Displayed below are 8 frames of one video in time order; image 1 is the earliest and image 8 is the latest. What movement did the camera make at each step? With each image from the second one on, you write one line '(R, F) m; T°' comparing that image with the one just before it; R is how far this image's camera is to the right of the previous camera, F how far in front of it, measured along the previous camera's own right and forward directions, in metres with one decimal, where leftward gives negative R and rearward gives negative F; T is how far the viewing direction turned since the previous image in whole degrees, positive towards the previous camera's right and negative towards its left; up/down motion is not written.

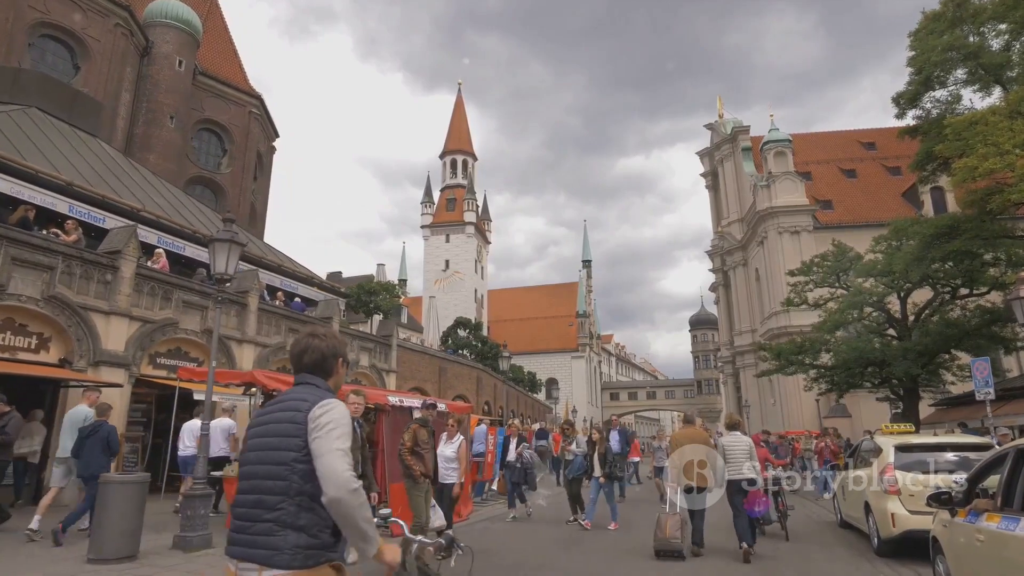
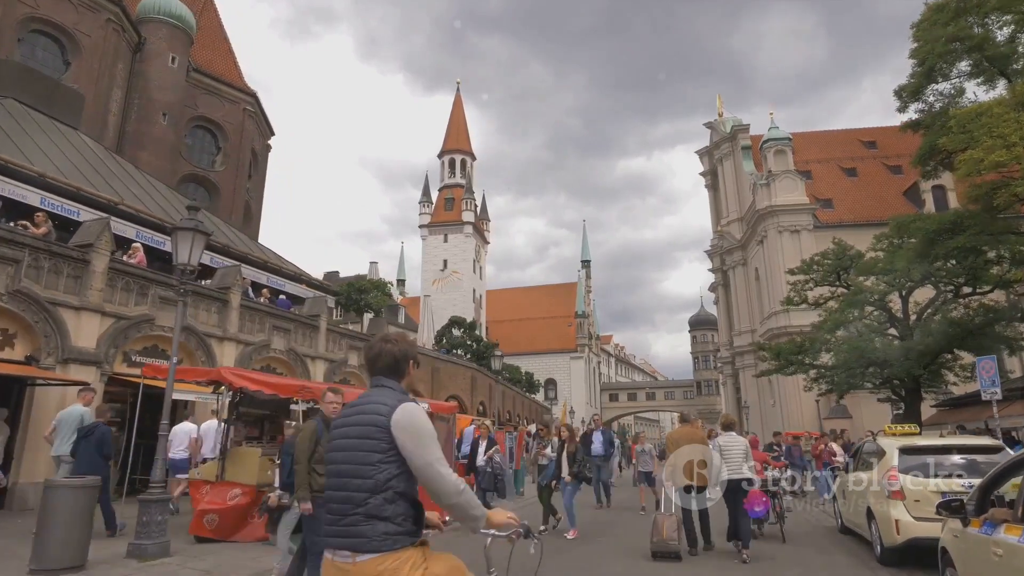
(+0.2, +0.5) m; 0°
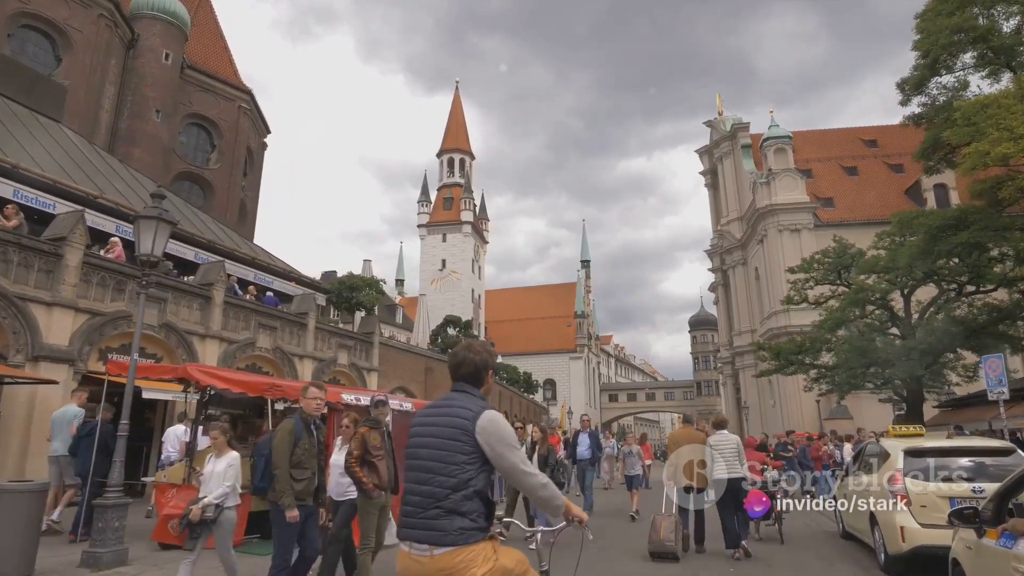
(+0.2, +0.4) m; 0°
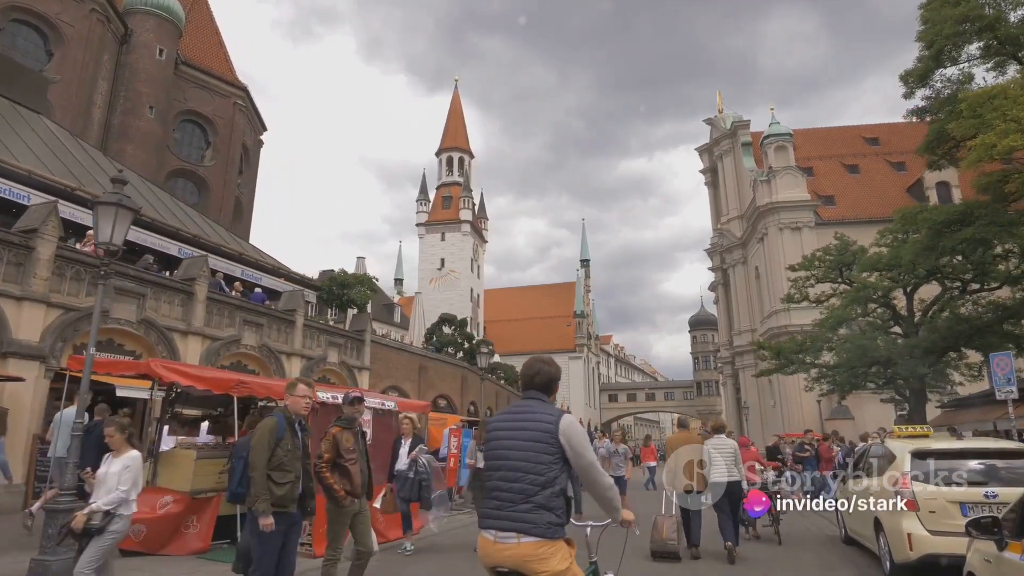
(+0.2, +0.4) m; 0°
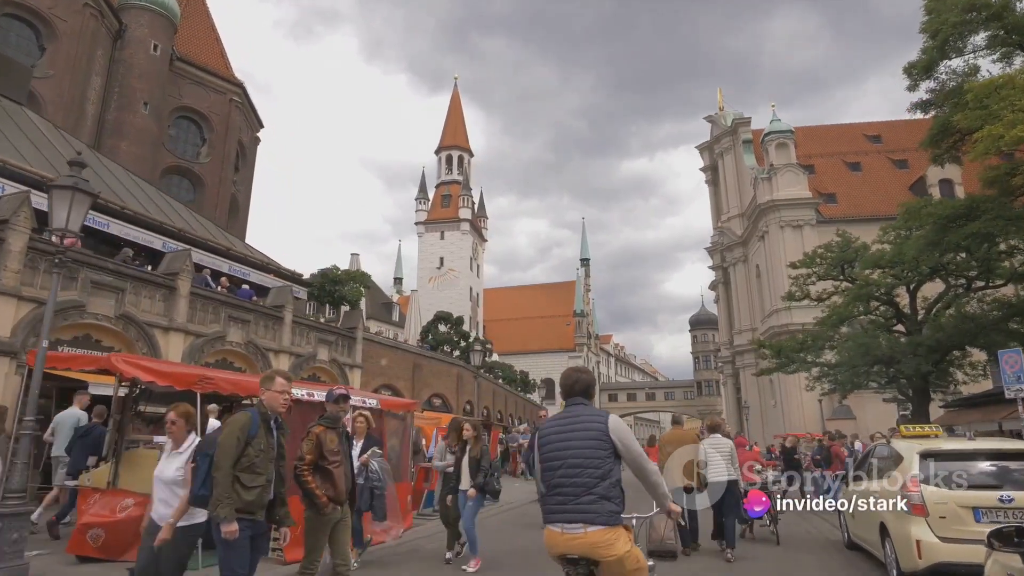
(+0.2, +0.4) m; 0°
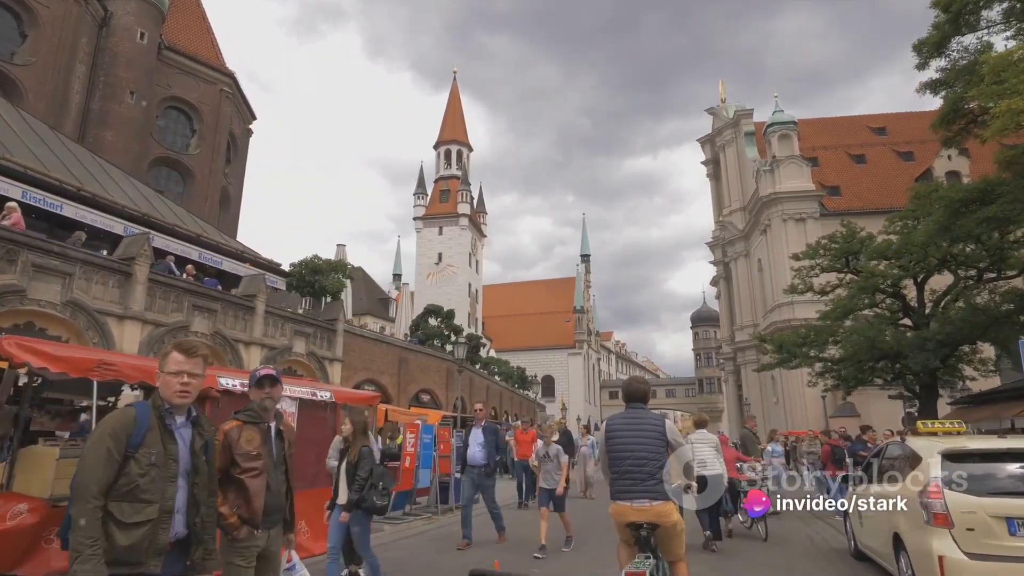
(+0.4, +0.9) m; 0°
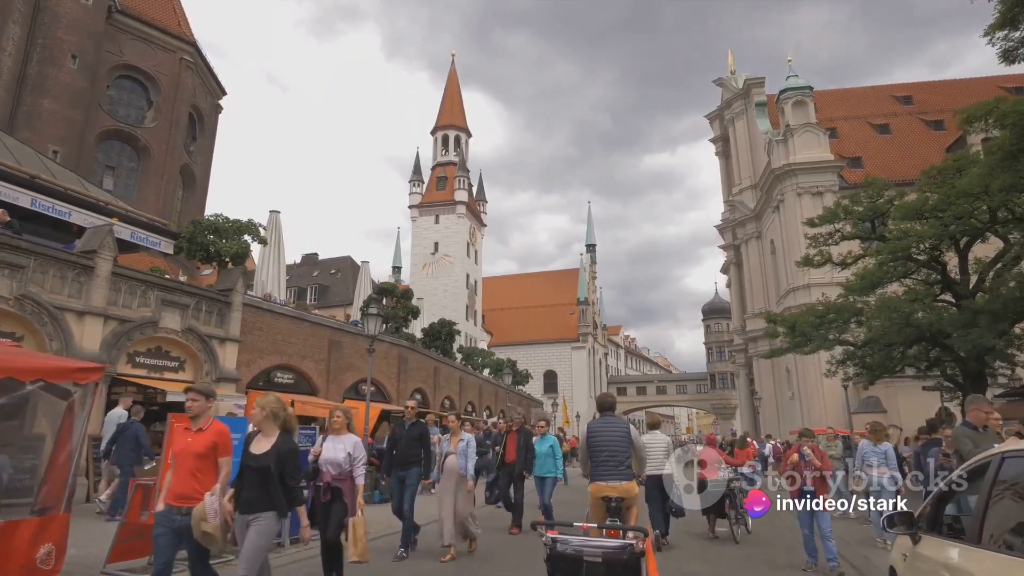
(+1.7, +3.8) m; -1°
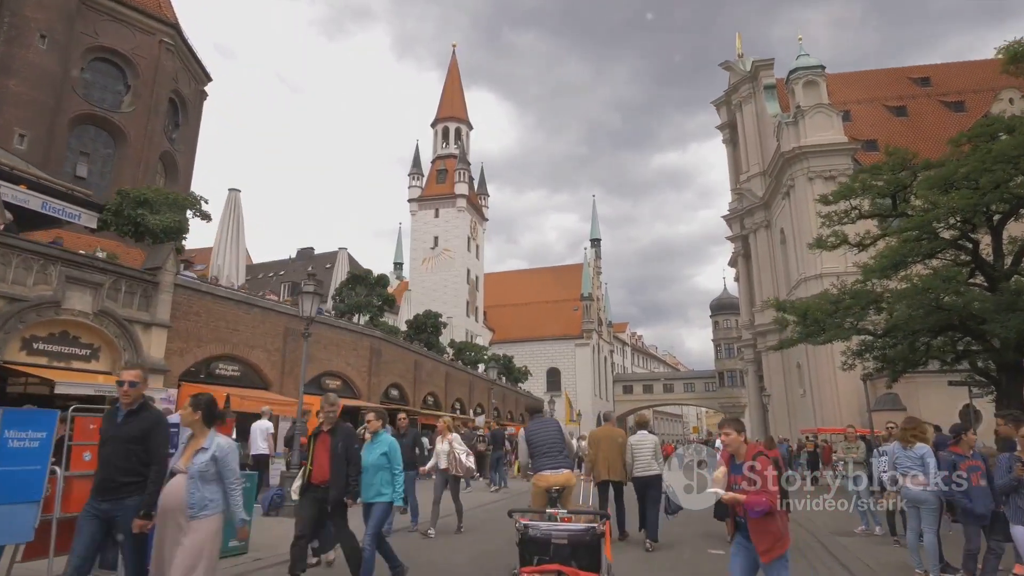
(+0.8, +1.9) m; -1°
